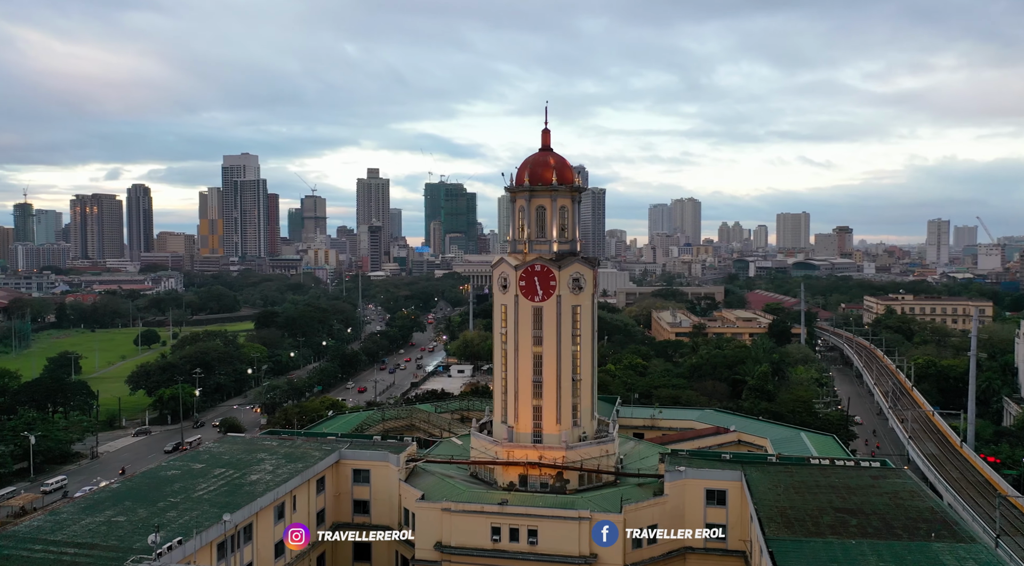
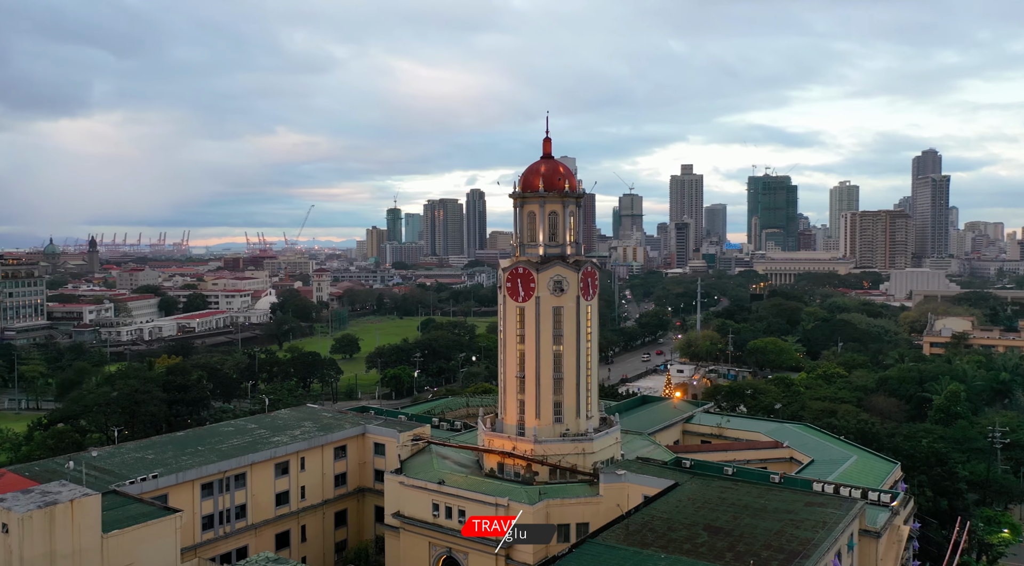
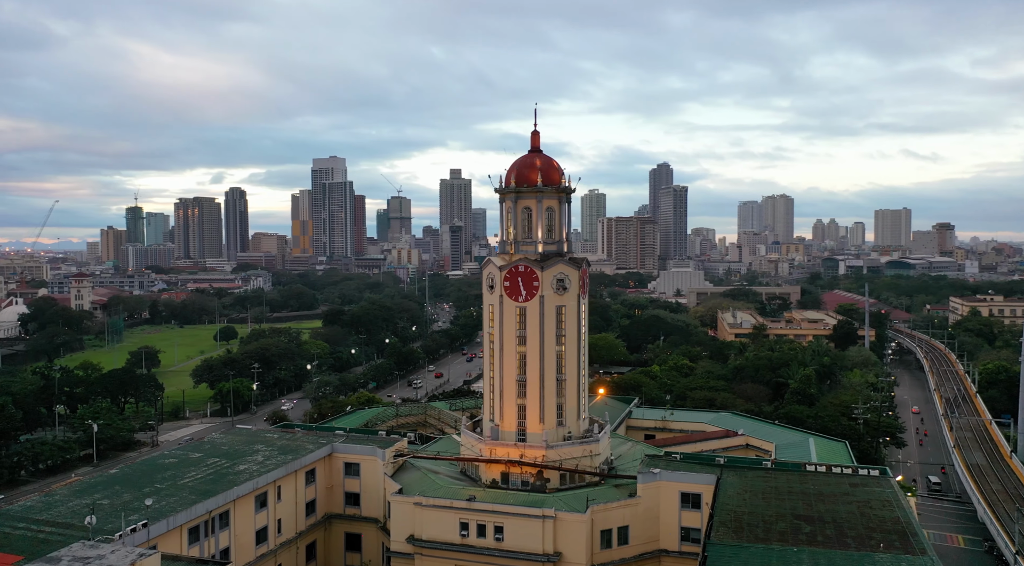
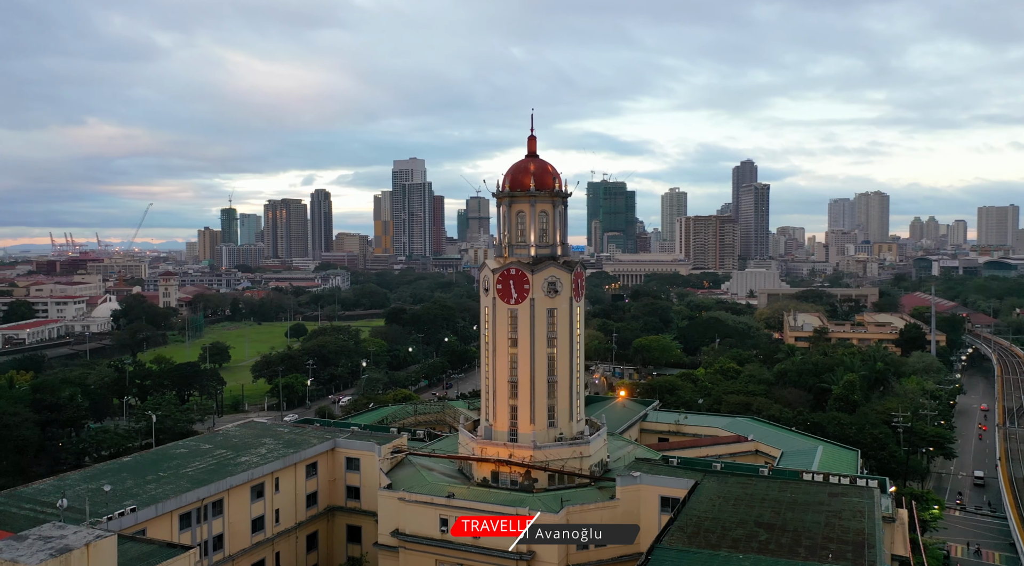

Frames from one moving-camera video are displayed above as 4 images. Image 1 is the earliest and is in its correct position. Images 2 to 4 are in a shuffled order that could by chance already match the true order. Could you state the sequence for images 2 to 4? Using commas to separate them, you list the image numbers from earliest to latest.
3, 4, 2
